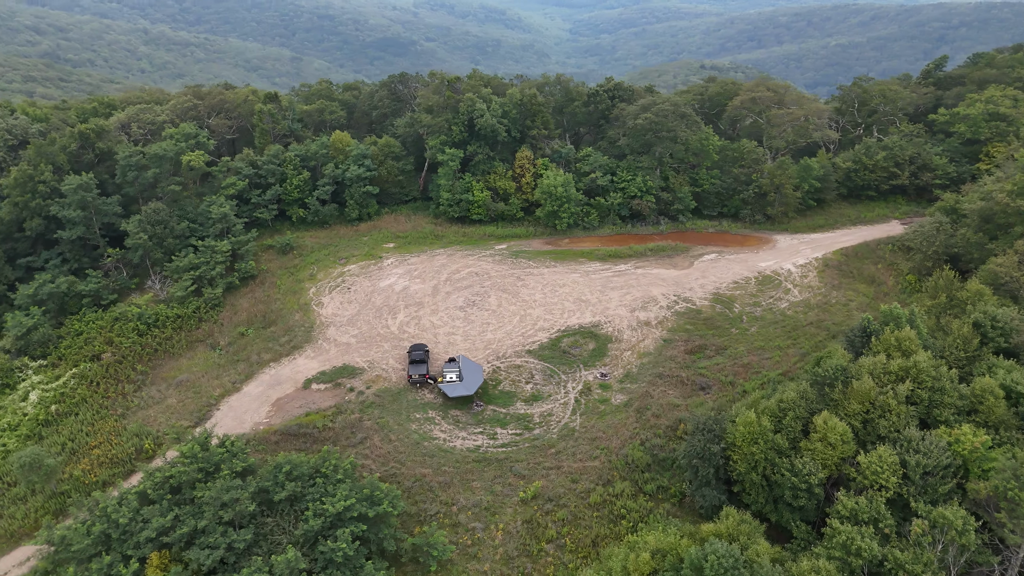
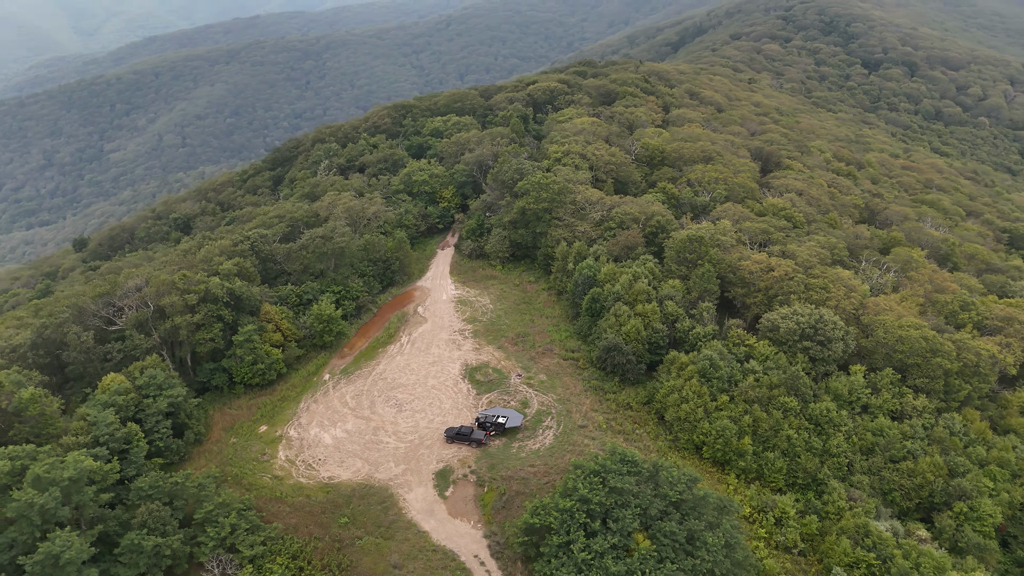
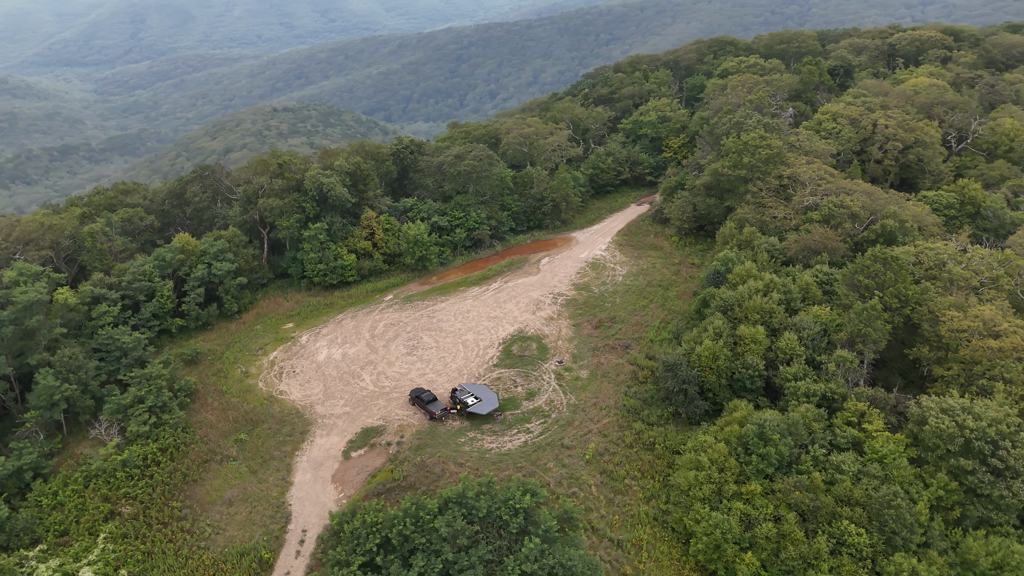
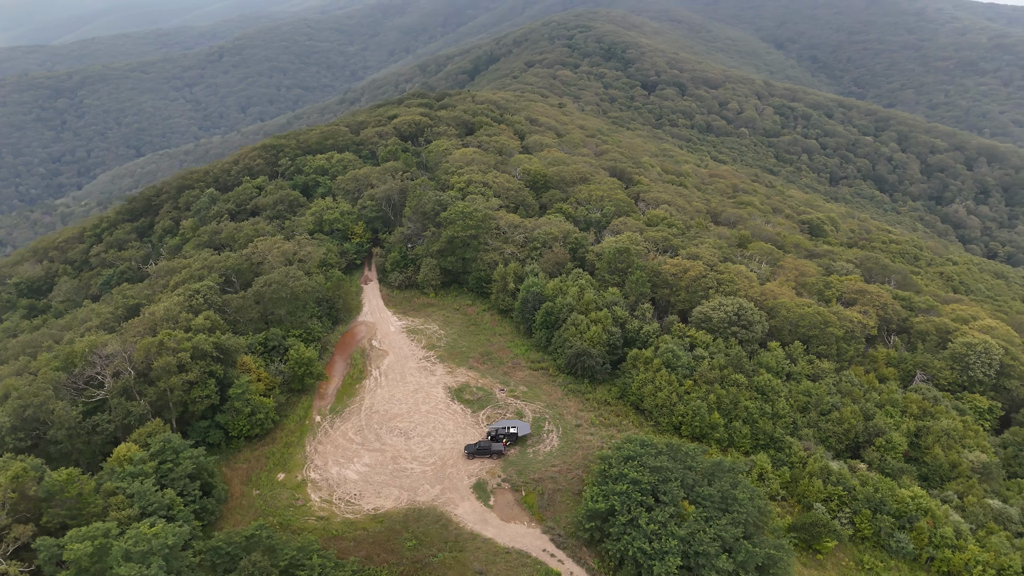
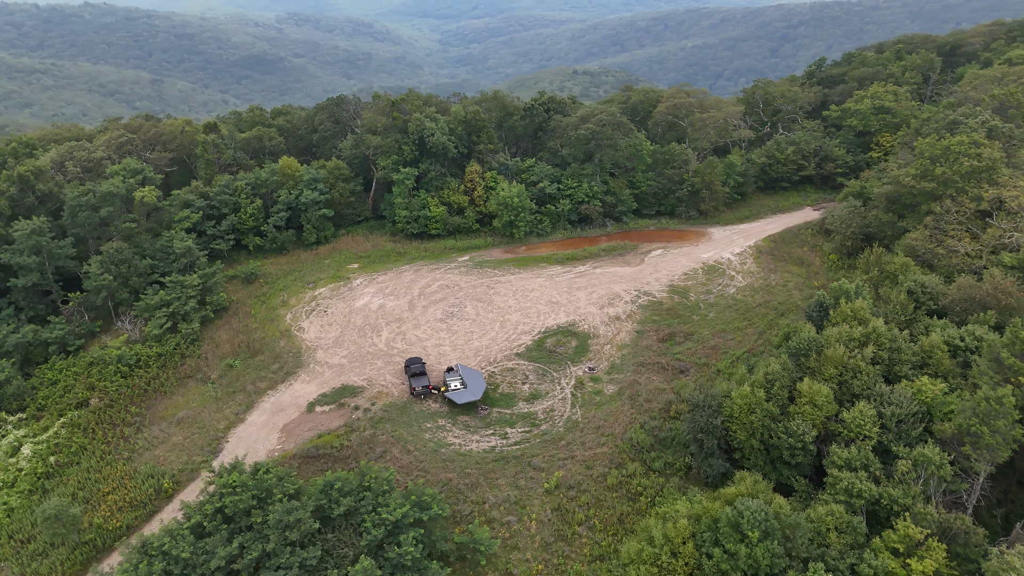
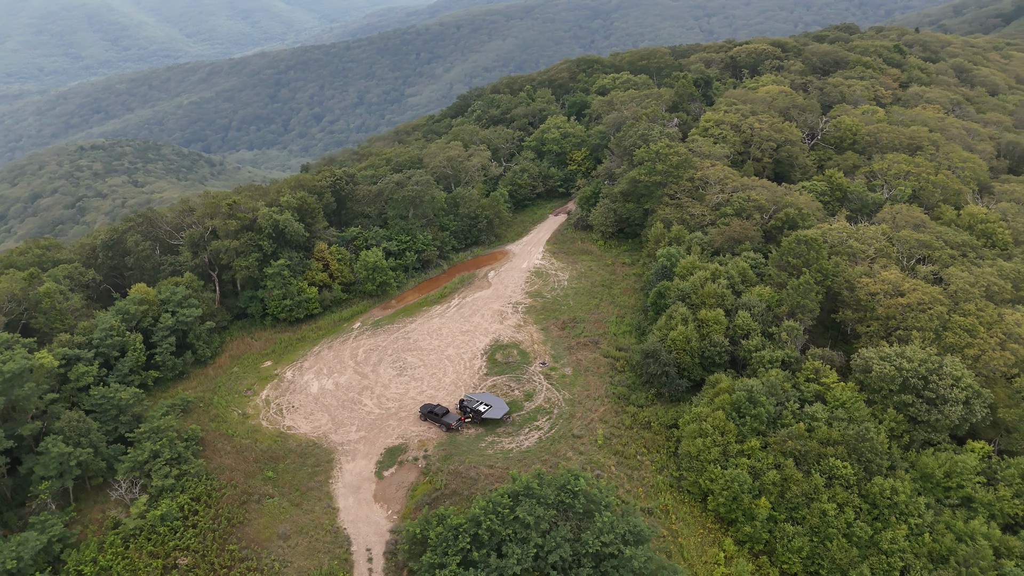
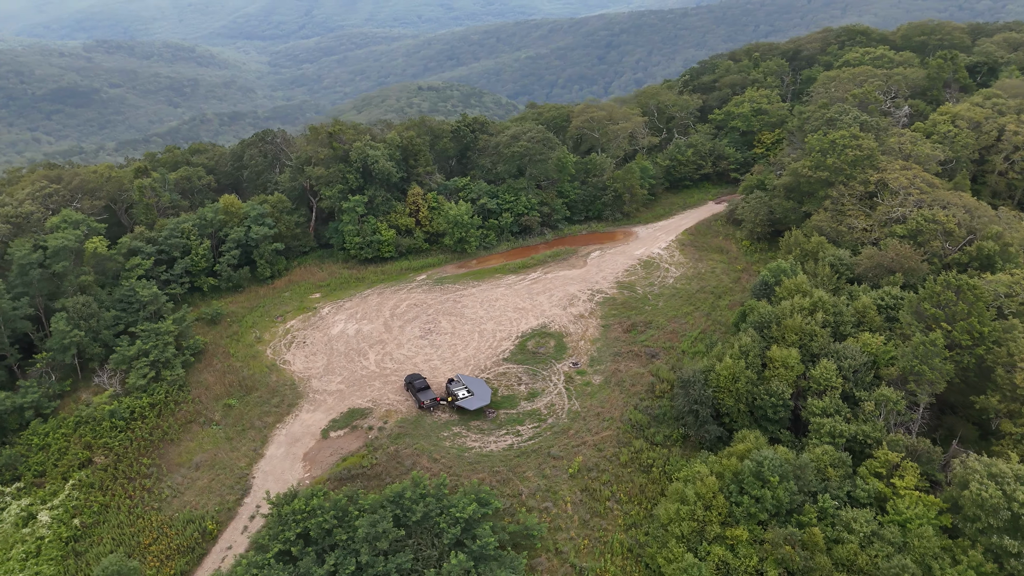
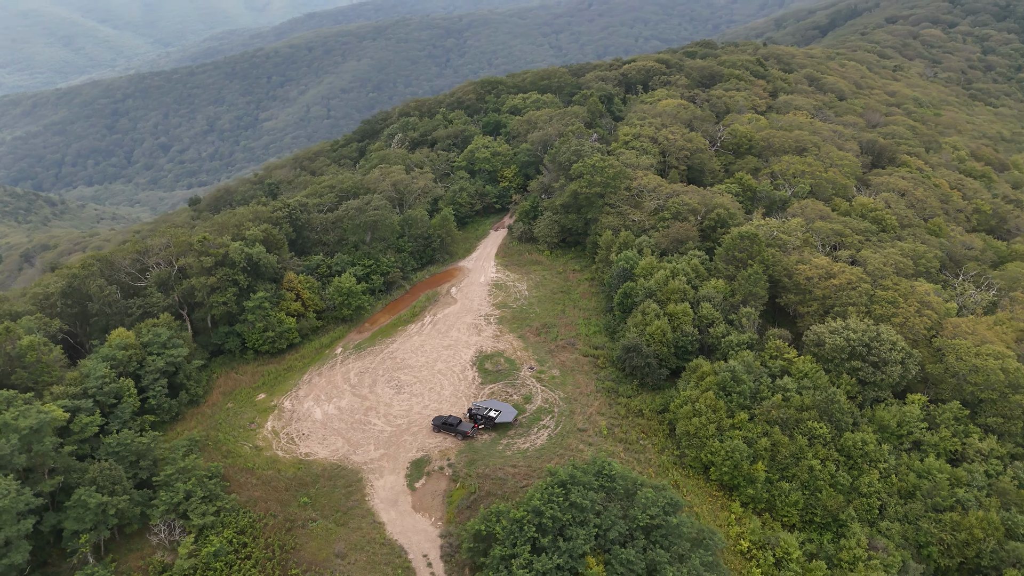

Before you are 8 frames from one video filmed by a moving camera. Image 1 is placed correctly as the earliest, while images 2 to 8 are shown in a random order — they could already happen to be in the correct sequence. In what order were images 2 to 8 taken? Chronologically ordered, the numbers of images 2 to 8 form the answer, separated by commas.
5, 7, 3, 6, 8, 2, 4
